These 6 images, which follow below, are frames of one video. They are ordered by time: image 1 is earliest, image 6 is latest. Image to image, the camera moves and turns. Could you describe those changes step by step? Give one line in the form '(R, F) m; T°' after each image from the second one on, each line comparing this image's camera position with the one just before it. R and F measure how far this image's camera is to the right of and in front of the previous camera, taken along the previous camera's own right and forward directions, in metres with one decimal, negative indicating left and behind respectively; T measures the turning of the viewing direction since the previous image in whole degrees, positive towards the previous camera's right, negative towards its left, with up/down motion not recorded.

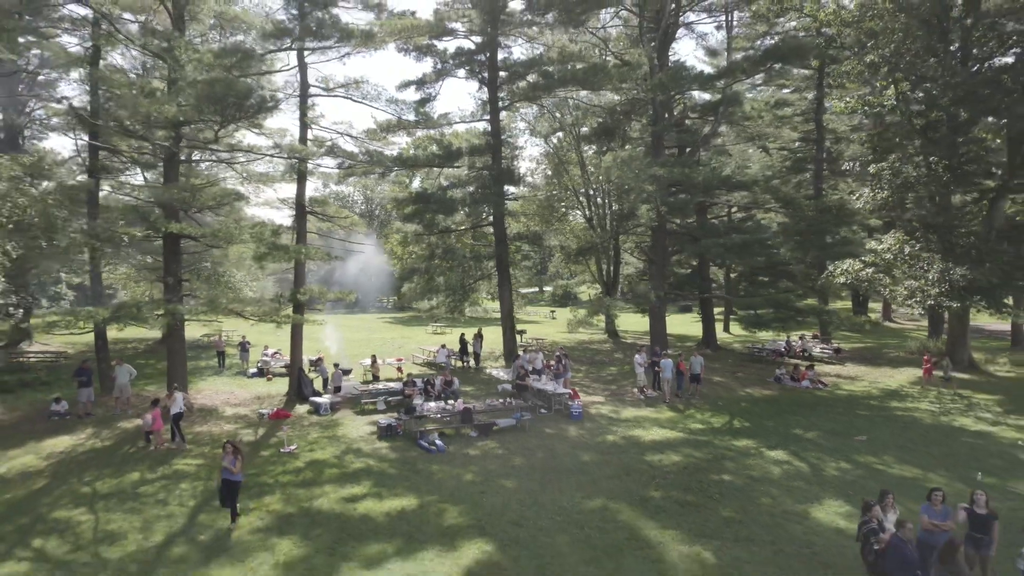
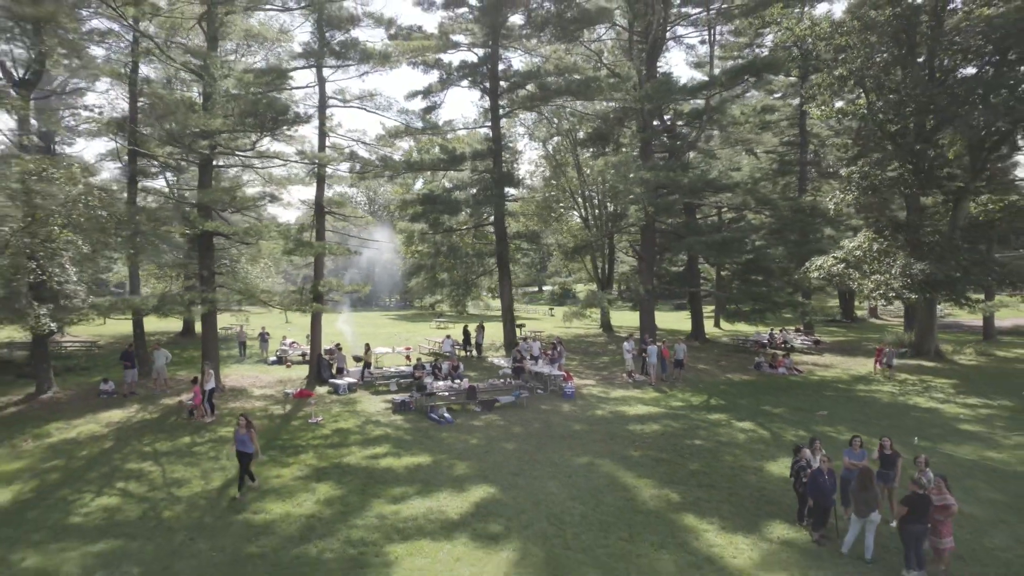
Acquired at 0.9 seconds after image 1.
(0.0, -1.6) m; 0°
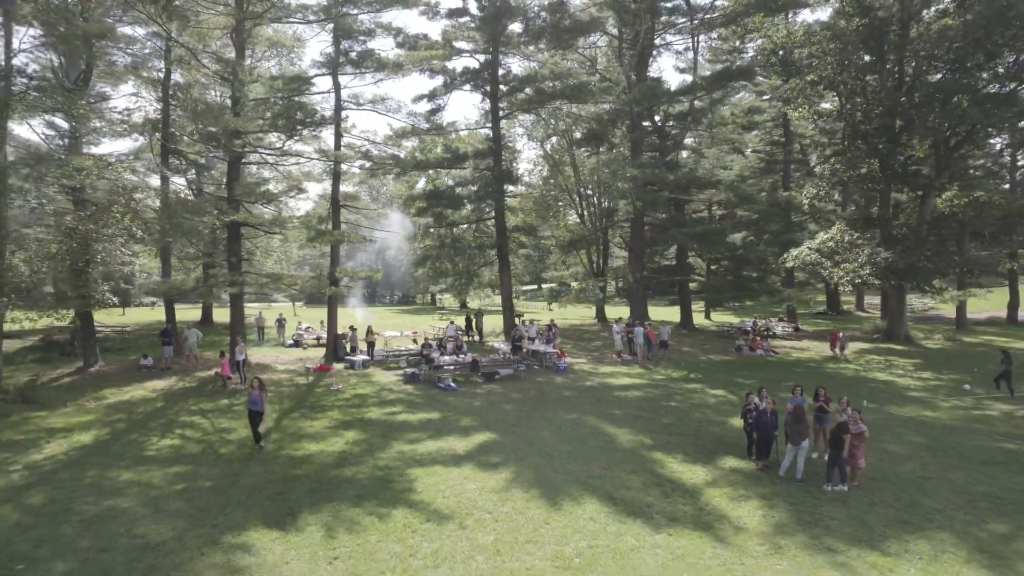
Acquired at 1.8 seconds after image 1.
(0.0, -1.7) m; 0°
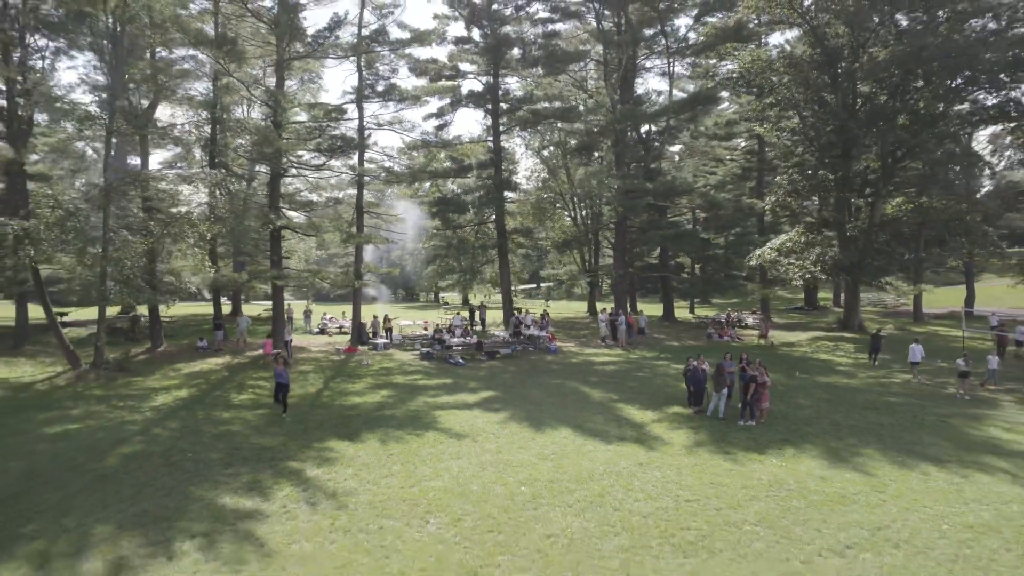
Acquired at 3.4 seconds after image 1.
(0.0, -3.2) m; 0°
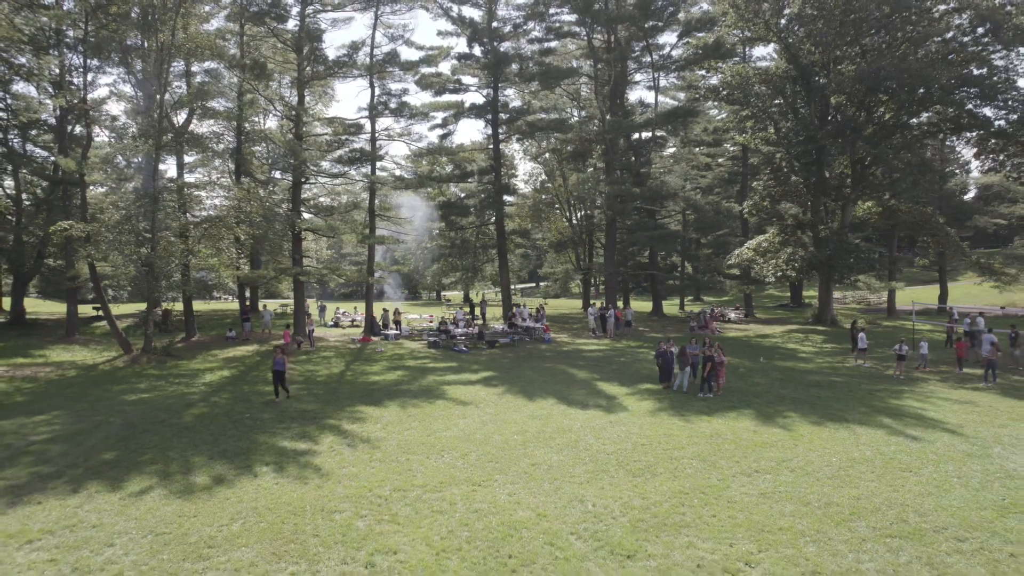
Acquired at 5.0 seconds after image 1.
(+0.1, -2.2) m; 0°
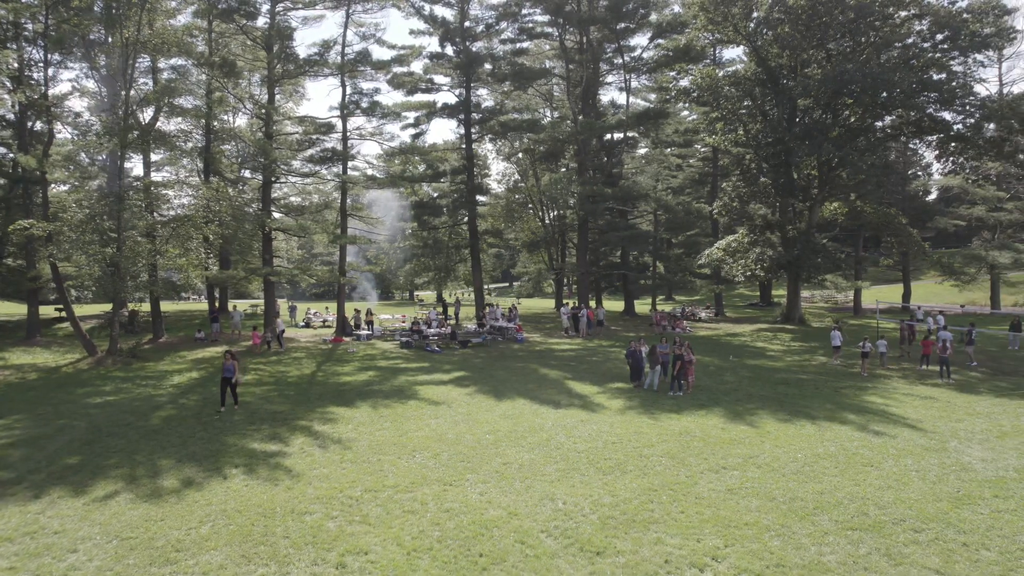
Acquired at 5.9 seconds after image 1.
(0.0, 0.0) m; +2°
